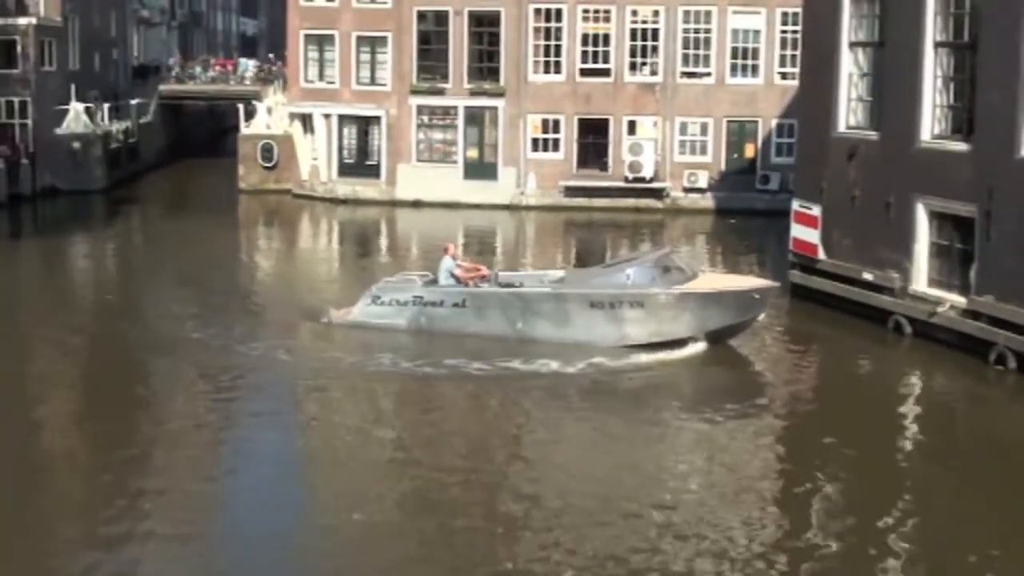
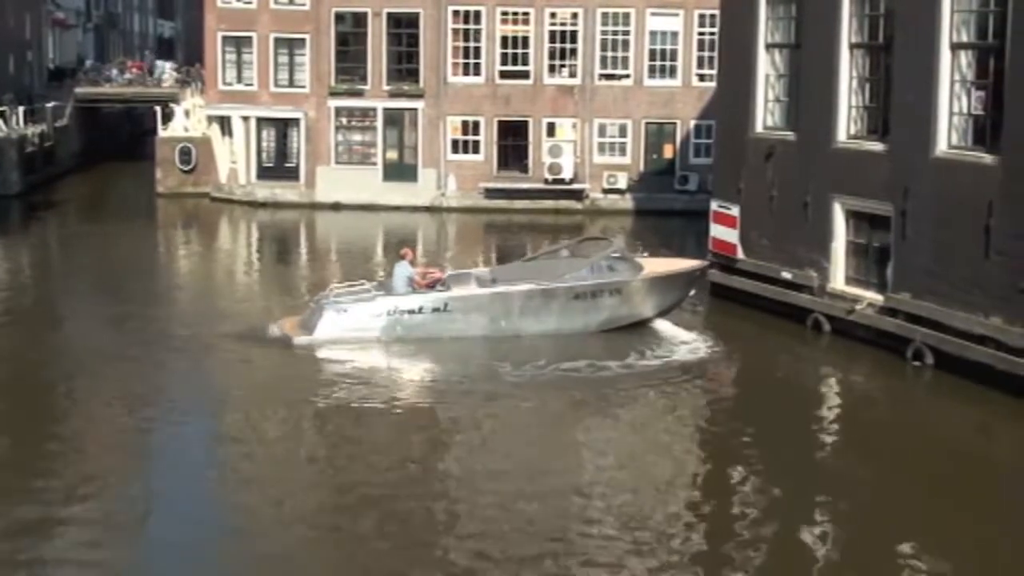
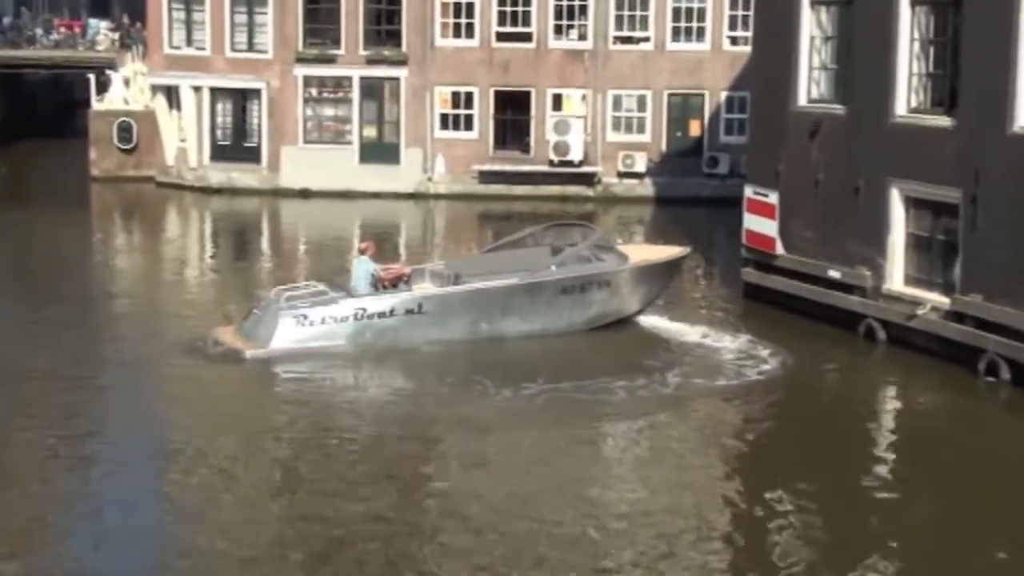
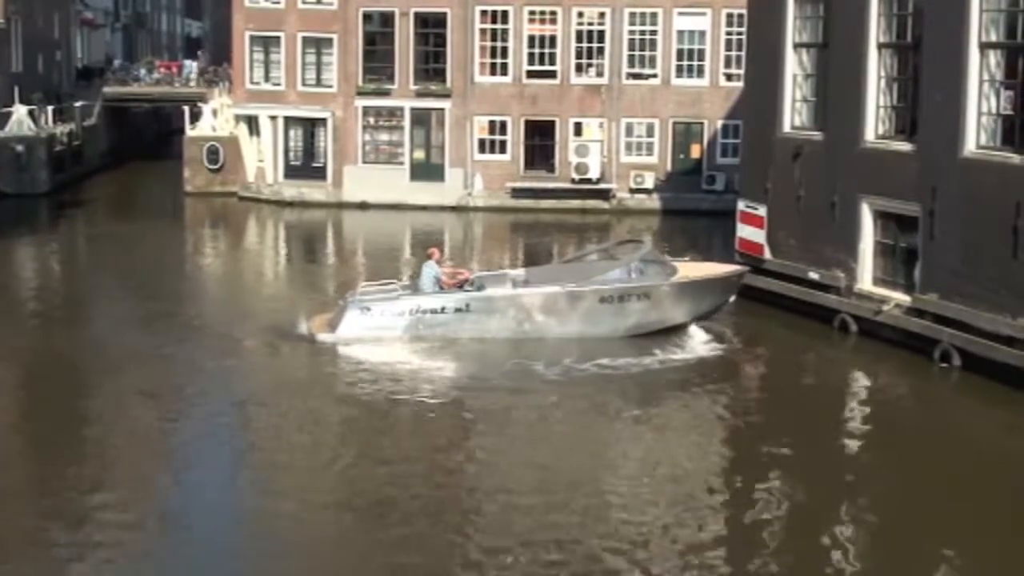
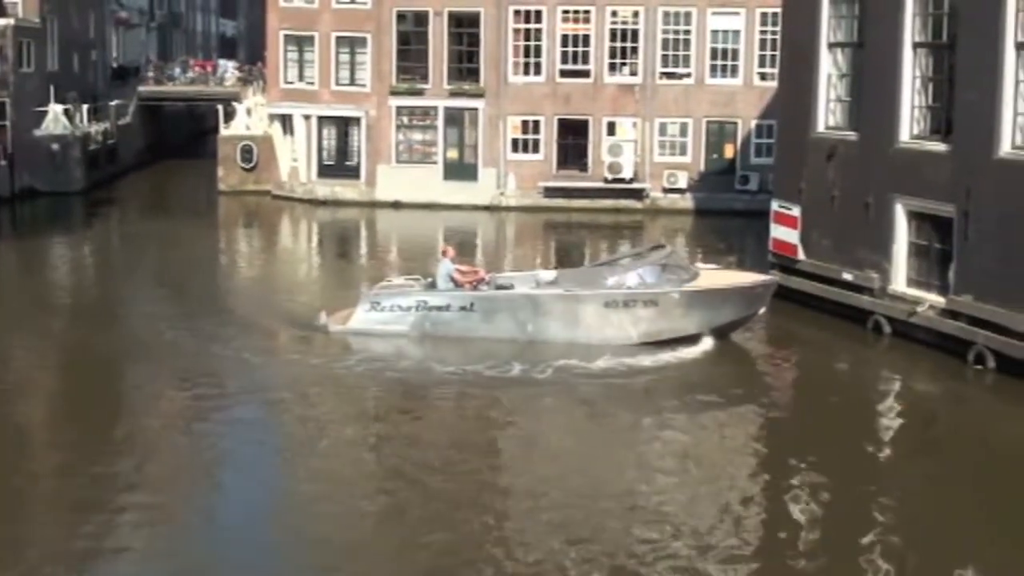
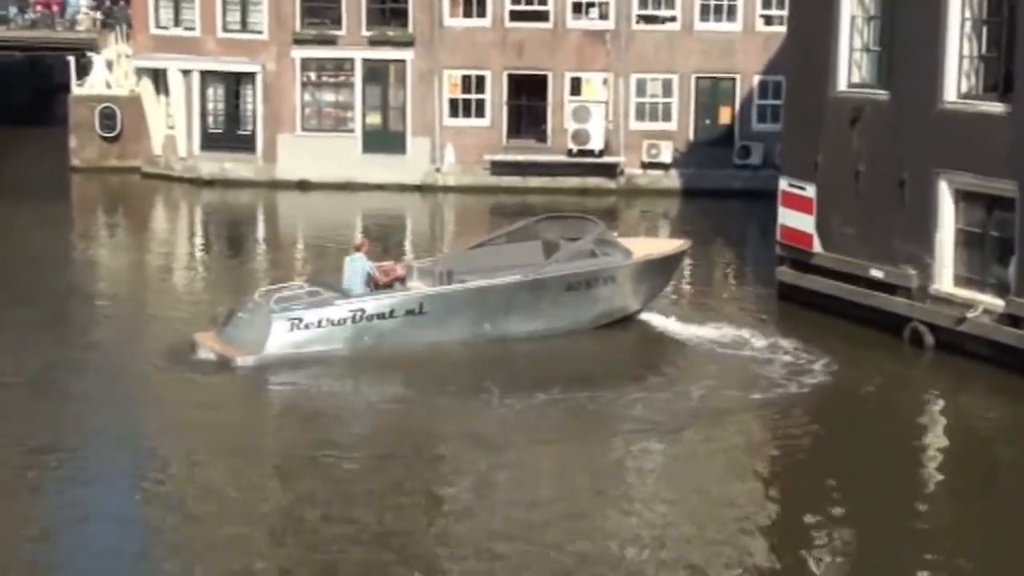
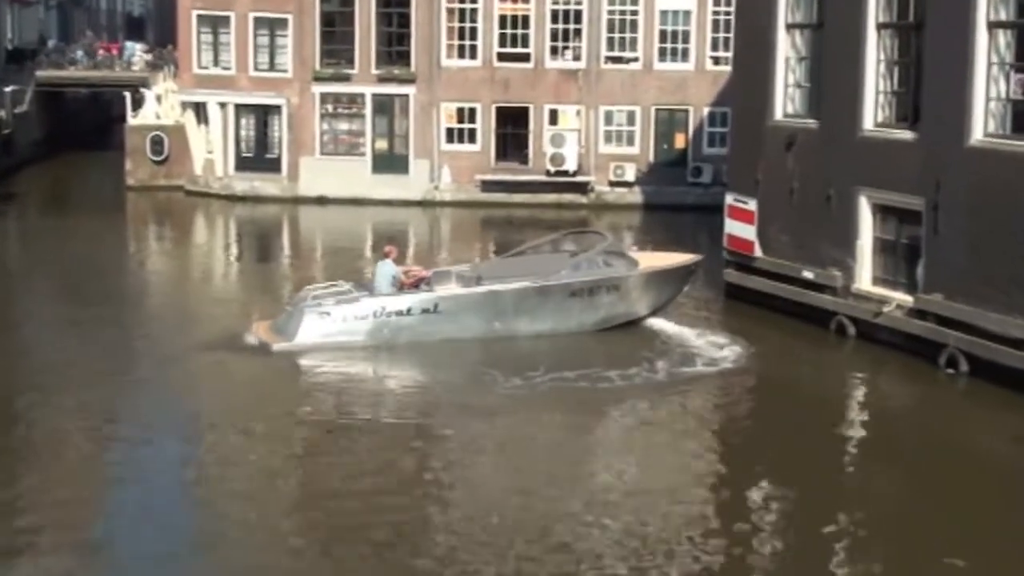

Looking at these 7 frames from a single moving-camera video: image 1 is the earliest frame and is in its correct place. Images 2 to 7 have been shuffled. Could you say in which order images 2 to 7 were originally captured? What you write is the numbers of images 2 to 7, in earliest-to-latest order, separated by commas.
5, 4, 2, 7, 3, 6
